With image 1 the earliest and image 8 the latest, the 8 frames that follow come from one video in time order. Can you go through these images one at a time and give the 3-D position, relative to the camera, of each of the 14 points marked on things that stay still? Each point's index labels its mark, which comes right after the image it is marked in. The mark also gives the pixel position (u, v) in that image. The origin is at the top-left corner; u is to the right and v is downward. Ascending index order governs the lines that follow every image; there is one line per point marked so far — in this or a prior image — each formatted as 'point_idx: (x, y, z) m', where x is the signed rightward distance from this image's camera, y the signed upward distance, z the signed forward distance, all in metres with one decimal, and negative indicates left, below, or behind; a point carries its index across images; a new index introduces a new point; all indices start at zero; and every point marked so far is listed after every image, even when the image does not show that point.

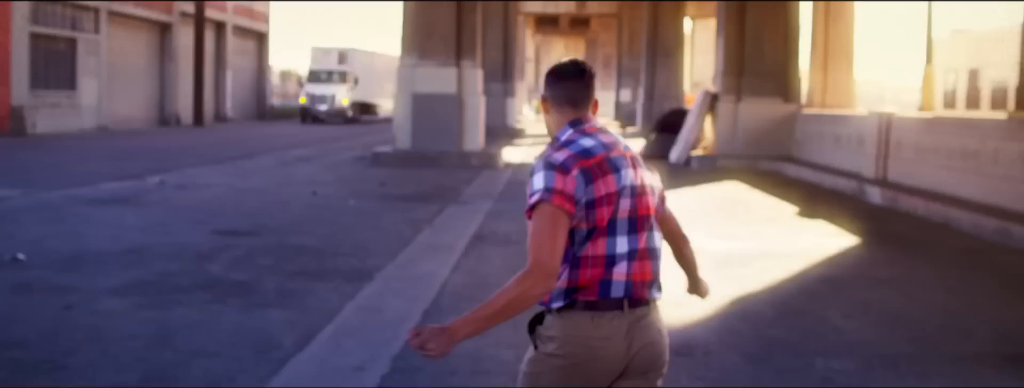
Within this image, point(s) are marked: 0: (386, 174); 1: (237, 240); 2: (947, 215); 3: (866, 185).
0: (-2.4, +0.4, +18.5) m
1: (-2.8, -0.5, +10.0) m
2: (+5.2, -0.3, +11.6) m
3: (+5.3, +0.1, +14.6) m
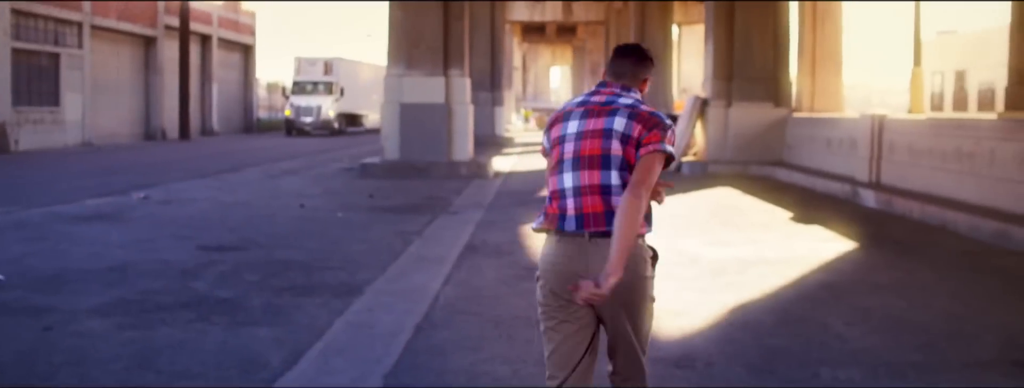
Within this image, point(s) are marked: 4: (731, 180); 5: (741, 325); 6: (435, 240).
0: (-2.6, +0.1, +18.3) m
1: (-2.9, -0.6, +9.8) m
2: (+5.1, -0.3, +11.5) m
3: (+5.1, +0.1, +14.4) m
4: (+4.3, +0.3, +19.3) m
5: (+1.6, -0.9, +6.6) m
6: (-0.9, -0.5, +11.2) m
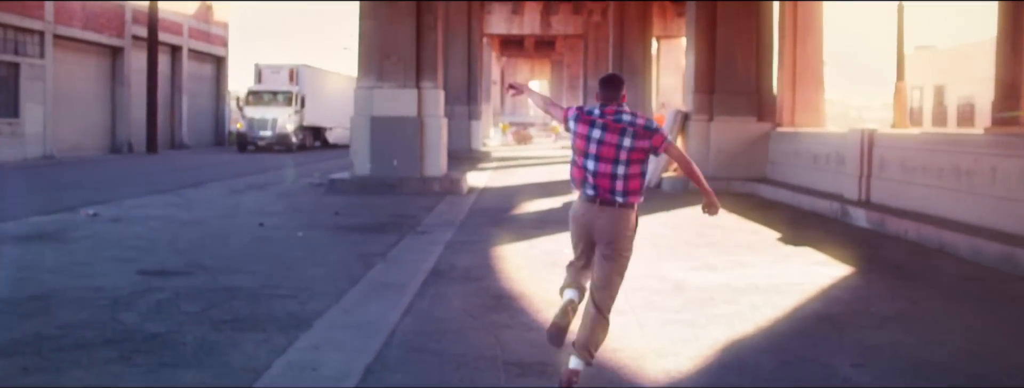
0: (-3.0, -0.2, +17.4) m
1: (-3.2, -0.8, +8.9) m
2: (+4.8, -0.5, +10.8) m
3: (+4.7, -0.2, +13.8) m
4: (+3.8, -0.1, +18.6) m
5: (+1.3, -1.0, +5.9) m
6: (-1.2, -0.7, +10.3) m
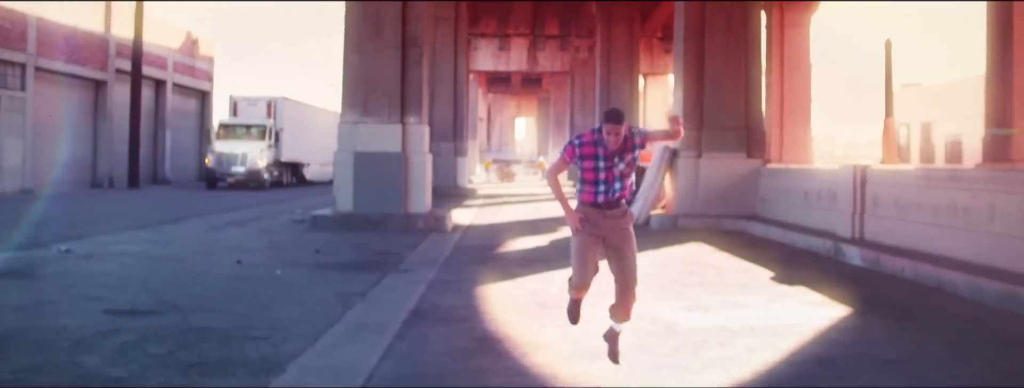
0: (-3.3, -0.8, +17.0) m
1: (-3.3, -1.1, +8.5) m
2: (+4.6, -0.9, +10.5) m
3: (+4.5, -0.7, +13.5) m
4: (+3.6, -0.8, +18.3) m
5: (+1.3, -1.2, +5.5) m
6: (-1.3, -1.1, +9.9) m
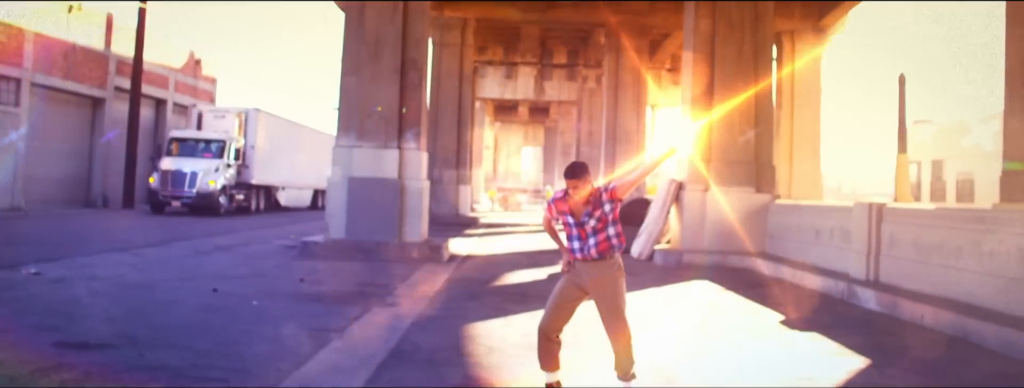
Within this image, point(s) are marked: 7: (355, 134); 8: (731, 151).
0: (-3.3, -1.2, +16.3) m
1: (-3.4, -1.3, +7.8) m
2: (+4.5, -1.3, +9.7) m
3: (+4.5, -1.2, +12.7) m
4: (+3.5, -1.4, +17.5) m
5: (+1.1, -1.4, +4.7) m
6: (-1.5, -1.4, +9.2) m
7: (-3.0, +1.1, +18.7) m
8: (+4.3, +0.8, +19.1) m
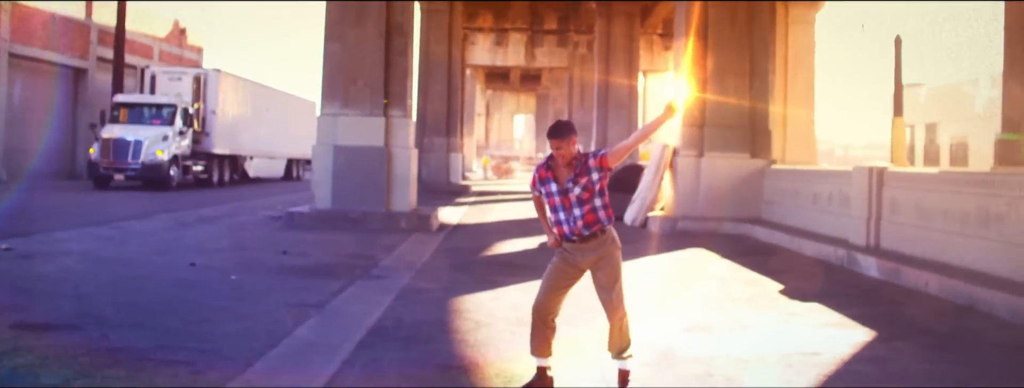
0: (-3.5, -0.7, +15.8) m
1: (-3.5, -1.1, +7.3) m
2: (+4.4, -1.0, +9.3) m
3: (+4.3, -0.7, +12.3) m
4: (+3.4, -0.8, +17.1) m
5: (+1.0, -1.3, +4.3) m
6: (-1.6, -1.1, +8.7) m
7: (-3.2, +1.7, +18.2) m
8: (+4.1, +1.5, +18.6) m
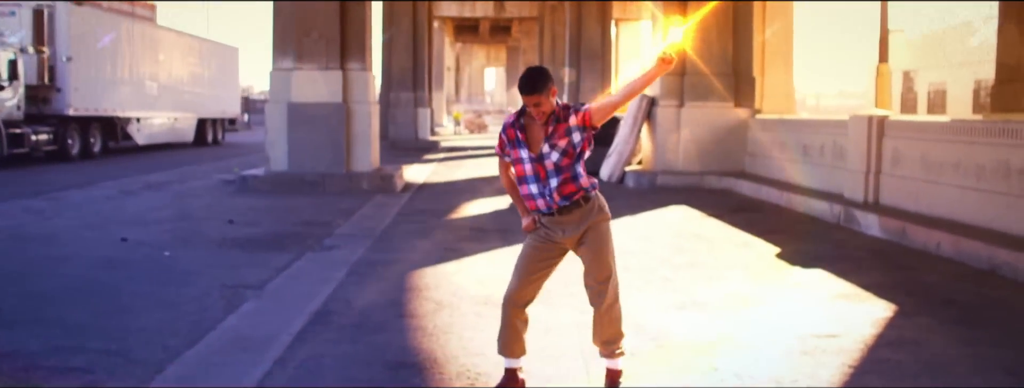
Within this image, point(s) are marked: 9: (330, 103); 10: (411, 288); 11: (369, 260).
0: (-4.0, -0.2, +14.6) m
1: (-3.7, -0.9, +6.1) m
2: (+4.1, -0.5, +8.3) m
3: (+4.0, -0.2, +11.3) m
4: (+2.9, 0.0, +16.1) m
5: (+0.9, -1.2, +3.2) m
6: (-1.8, -0.8, +7.6) m
7: (-3.8, +2.4, +16.8) m
8: (+3.5, +2.4, +17.5) m
9: (-3.2, +1.6, +16.8) m
10: (-0.9, -0.8, +8.2) m
11: (-1.4, -0.7, +9.7) m
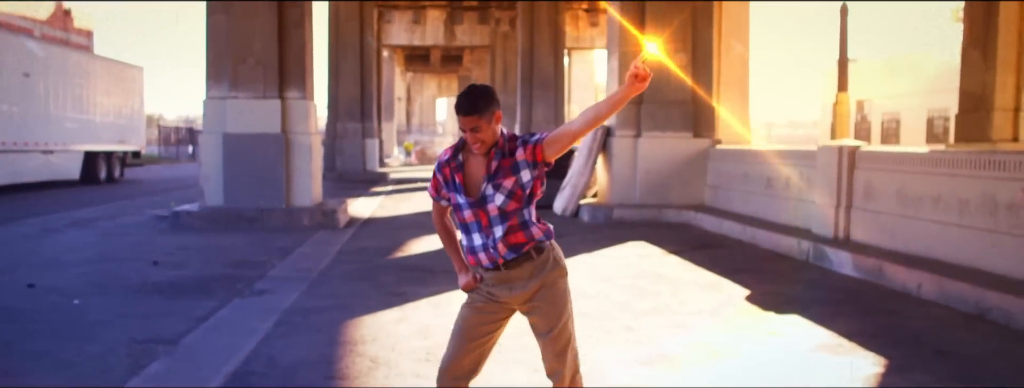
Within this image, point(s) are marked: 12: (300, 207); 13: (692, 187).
0: (-4.7, -0.7, +13.5) m
1: (-4.0, -1.2, +5.1) m
2: (+3.7, -0.8, +7.7) m
3: (+3.4, -0.6, +10.6) m
4: (+2.1, -0.6, +15.3) m
5: (+0.7, -1.3, +2.4) m
6: (-2.2, -1.1, +6.7) m
7: (-4.6, +1.8, +15.9) m
8: (+2.6, +1.8, +16.9) m
9: (-4.0, +1.0, +15.9) m
10: (-1.2, -1.1, +7.3) m
11: (-1.9, -1.0, +8.8) m
12: (-3.5, -0.2, +16.2) m
13: (+3.1, +0.1, +16.9) m
